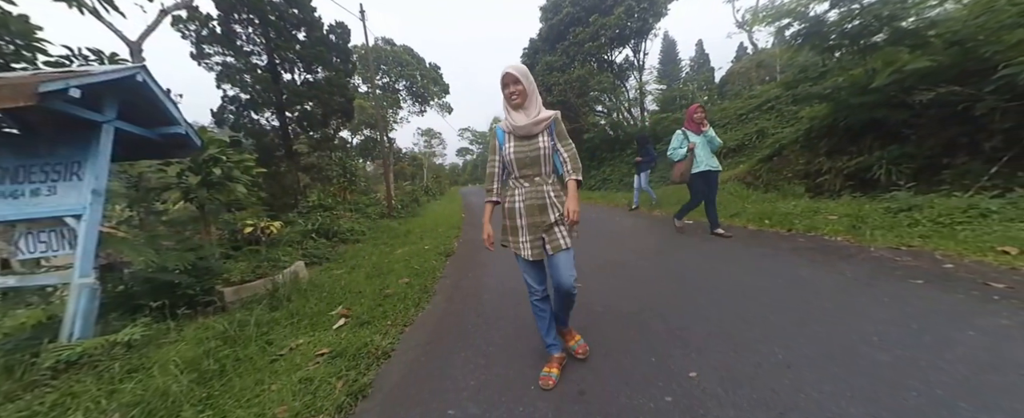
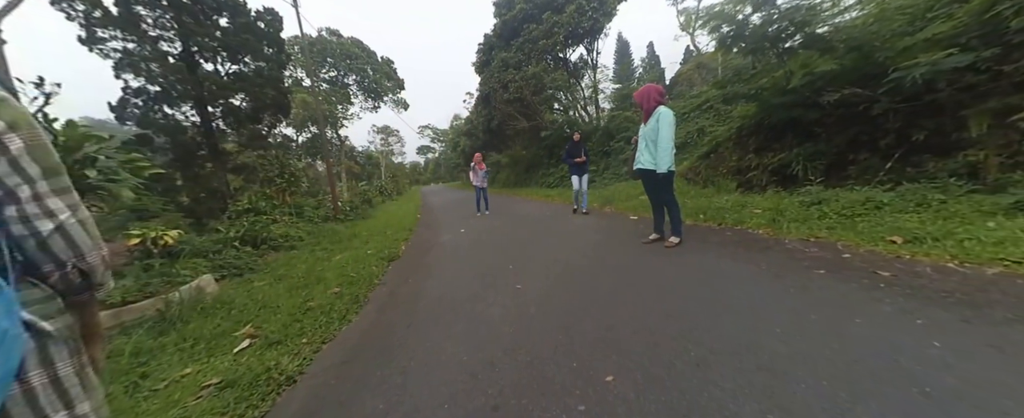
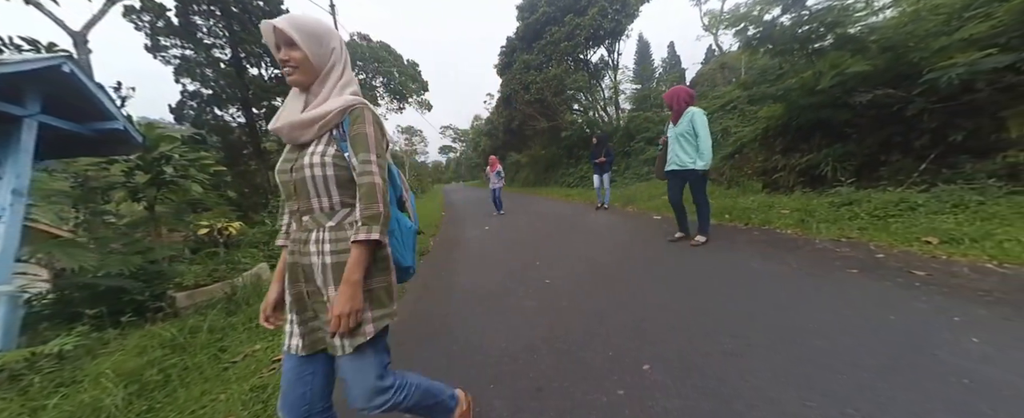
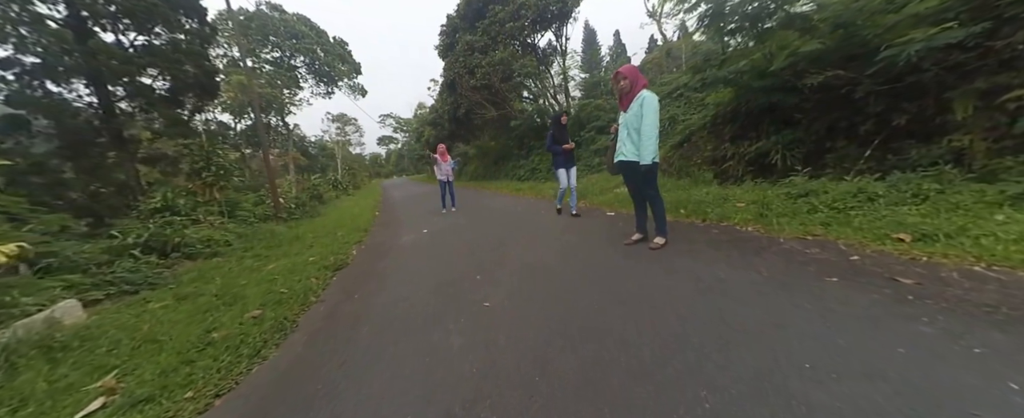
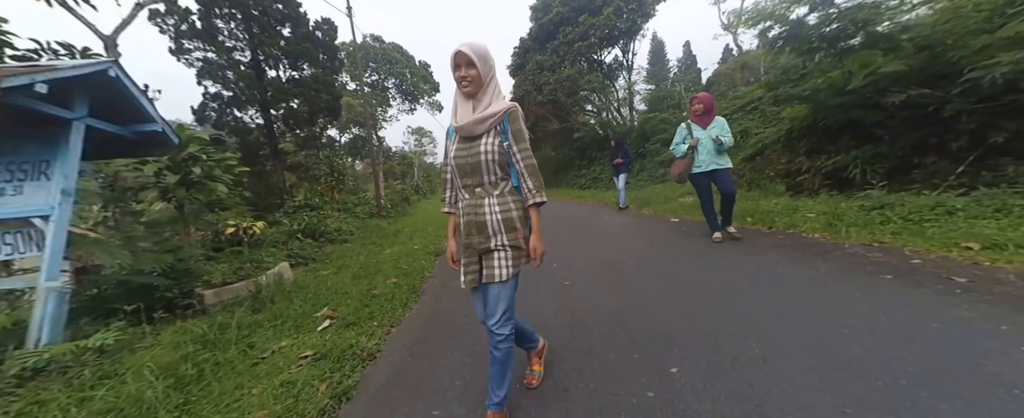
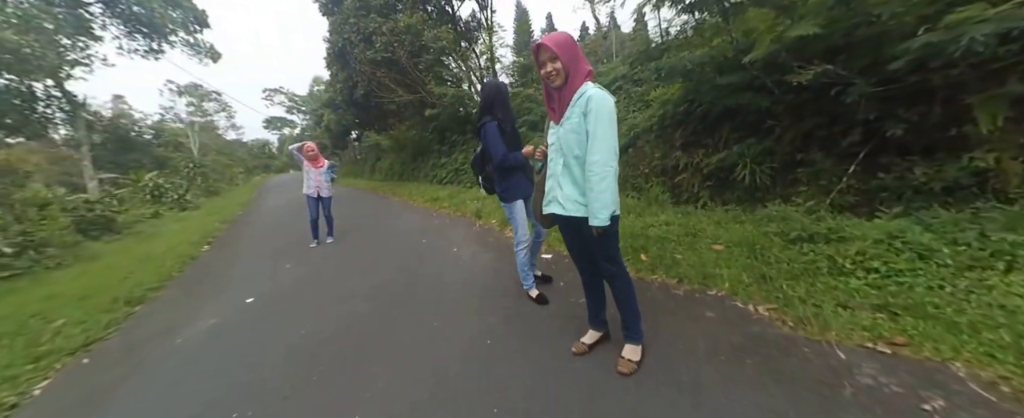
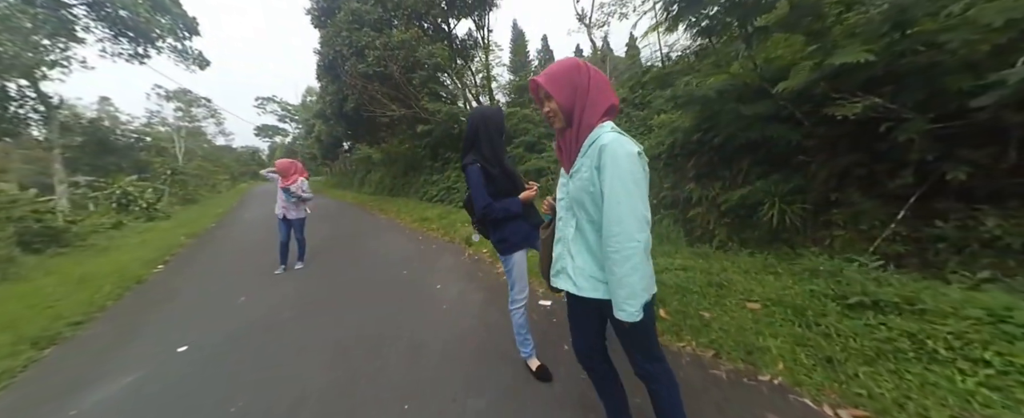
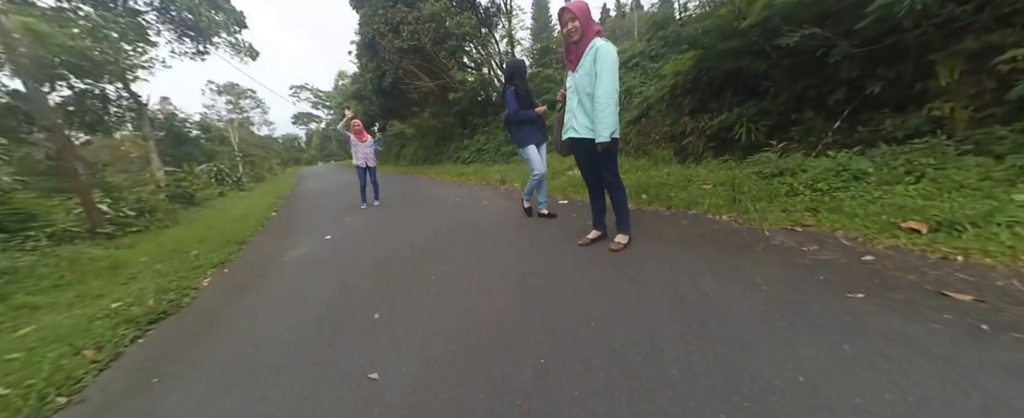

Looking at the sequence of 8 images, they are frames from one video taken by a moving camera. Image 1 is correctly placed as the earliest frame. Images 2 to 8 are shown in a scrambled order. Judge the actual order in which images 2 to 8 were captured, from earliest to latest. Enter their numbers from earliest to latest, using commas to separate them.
5, 3, 2, 4, 8, 6, 7
